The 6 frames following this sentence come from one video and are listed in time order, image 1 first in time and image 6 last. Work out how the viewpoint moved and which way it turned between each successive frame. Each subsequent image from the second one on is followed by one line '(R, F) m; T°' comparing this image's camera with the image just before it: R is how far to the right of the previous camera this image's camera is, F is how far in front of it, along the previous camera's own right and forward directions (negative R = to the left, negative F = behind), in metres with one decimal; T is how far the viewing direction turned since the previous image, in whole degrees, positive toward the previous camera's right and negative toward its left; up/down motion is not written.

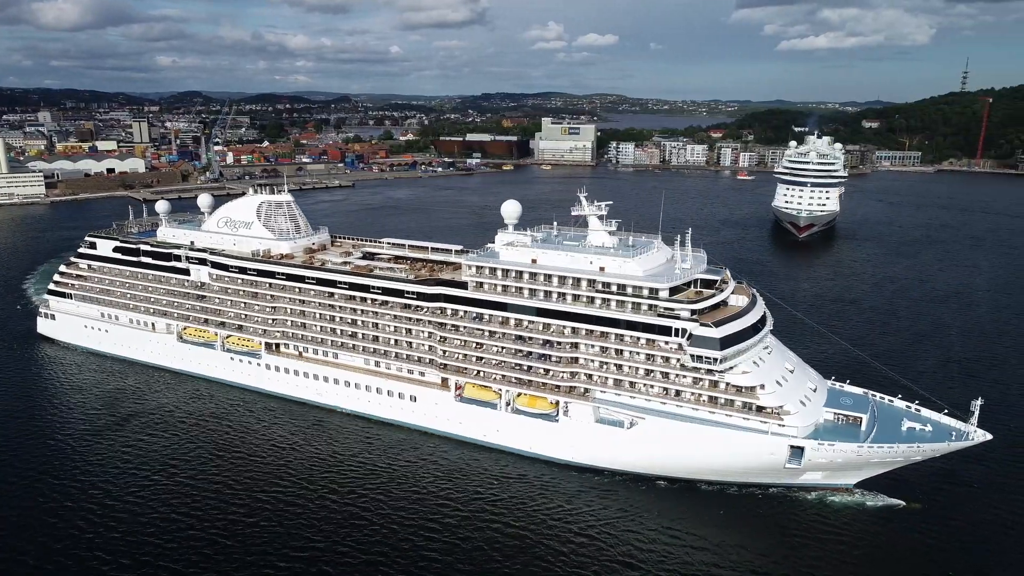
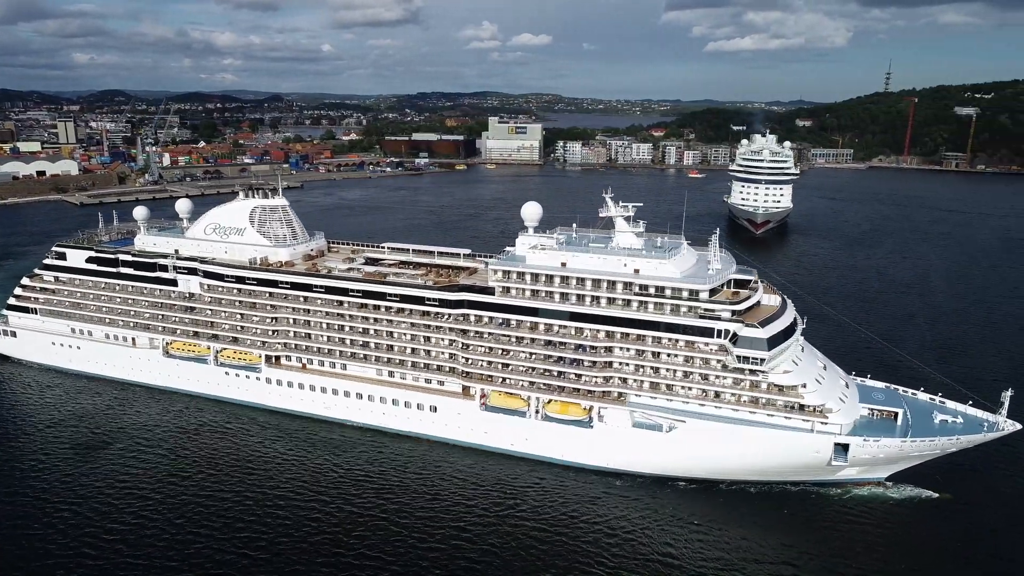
(-2.8, +0.8) m; +5°
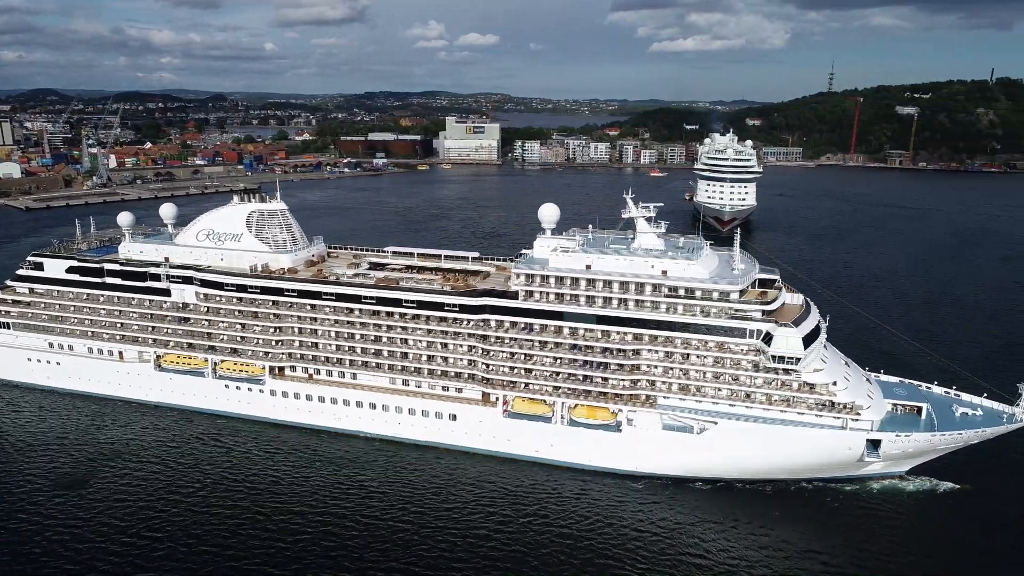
(-2.2, +0.6) m; +4°
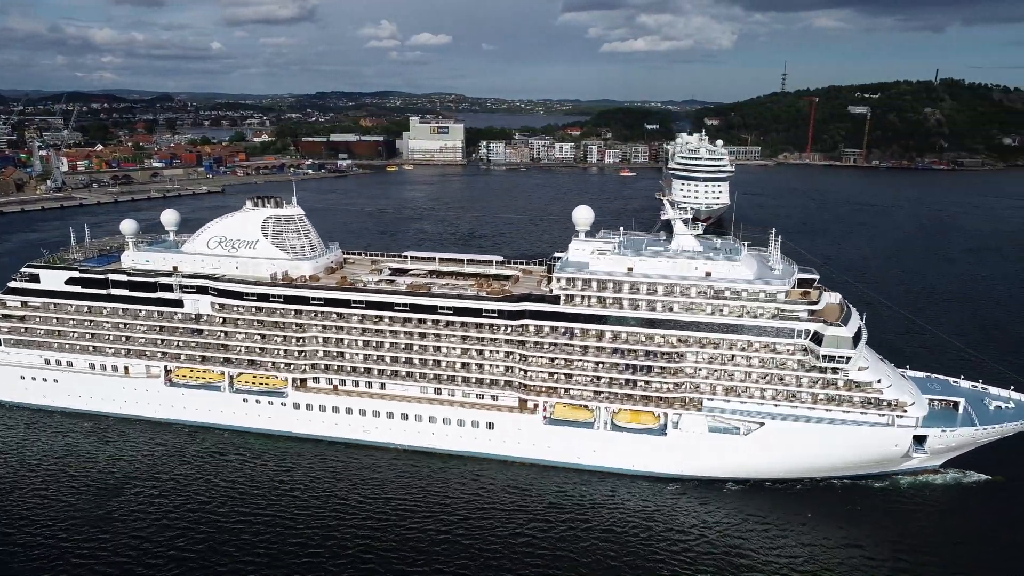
(-2.6, +0.5) m; +4°
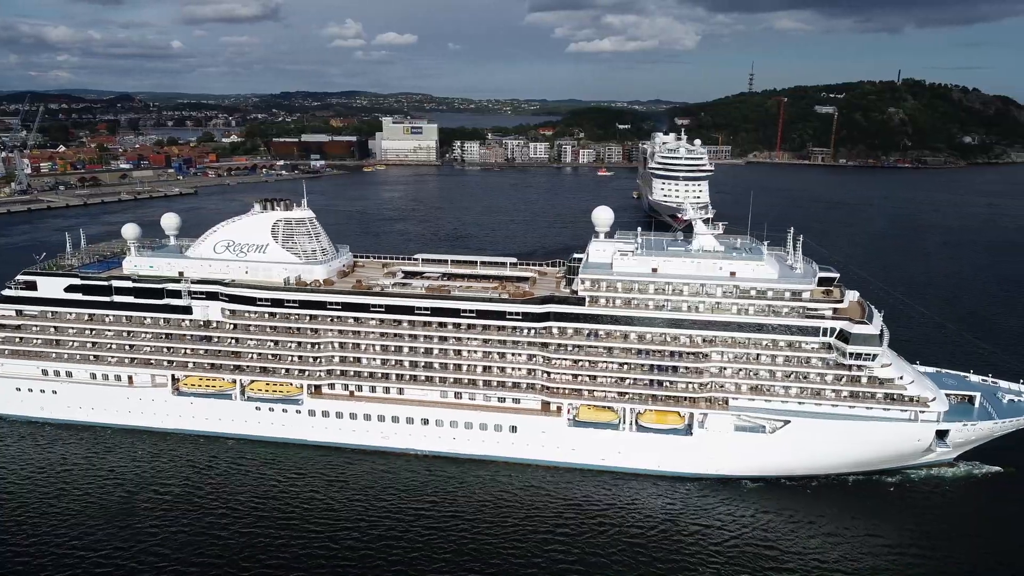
(-1.7, +0.2) m; +3°
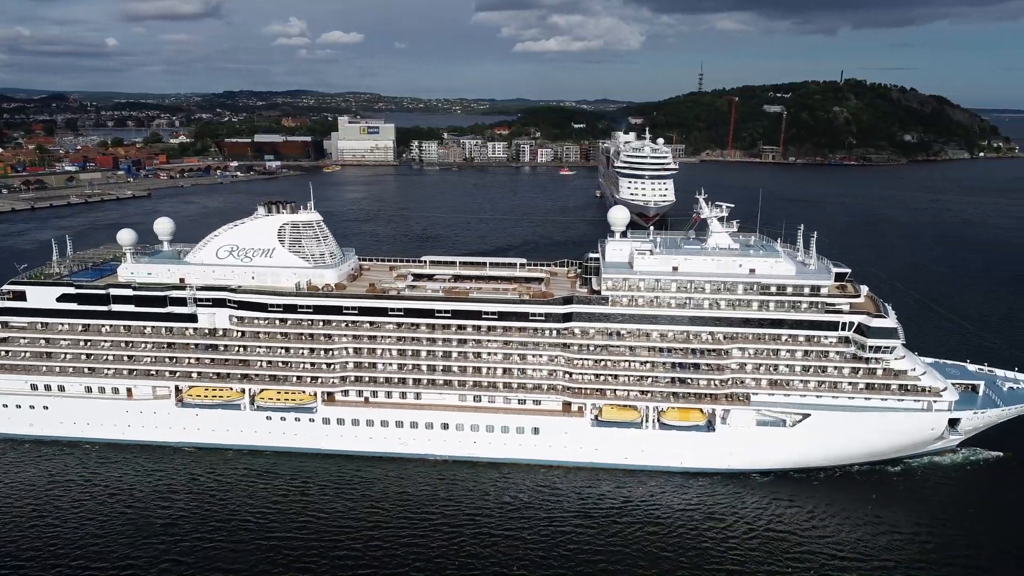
(-2.1, +0.2) m; +4°
